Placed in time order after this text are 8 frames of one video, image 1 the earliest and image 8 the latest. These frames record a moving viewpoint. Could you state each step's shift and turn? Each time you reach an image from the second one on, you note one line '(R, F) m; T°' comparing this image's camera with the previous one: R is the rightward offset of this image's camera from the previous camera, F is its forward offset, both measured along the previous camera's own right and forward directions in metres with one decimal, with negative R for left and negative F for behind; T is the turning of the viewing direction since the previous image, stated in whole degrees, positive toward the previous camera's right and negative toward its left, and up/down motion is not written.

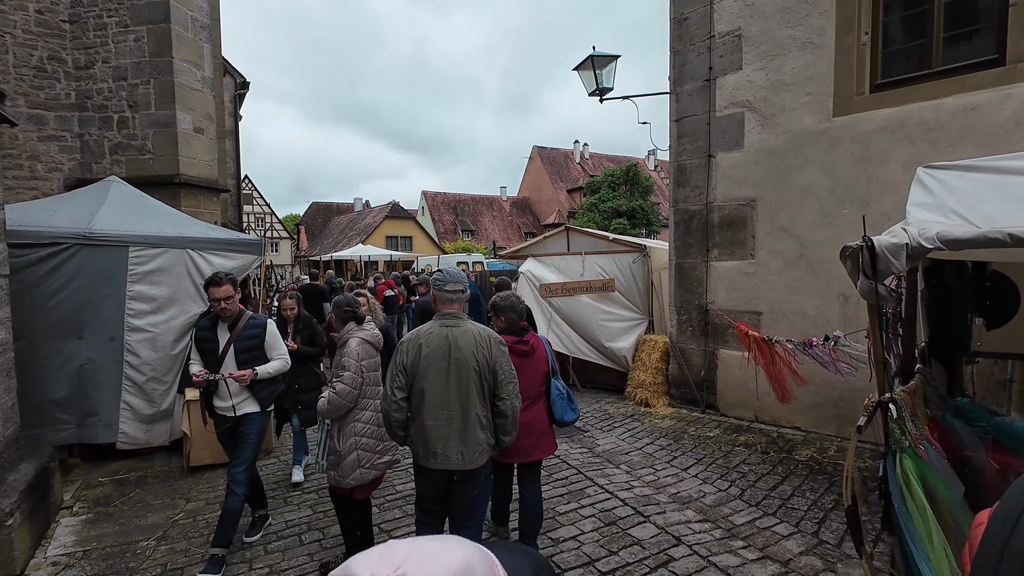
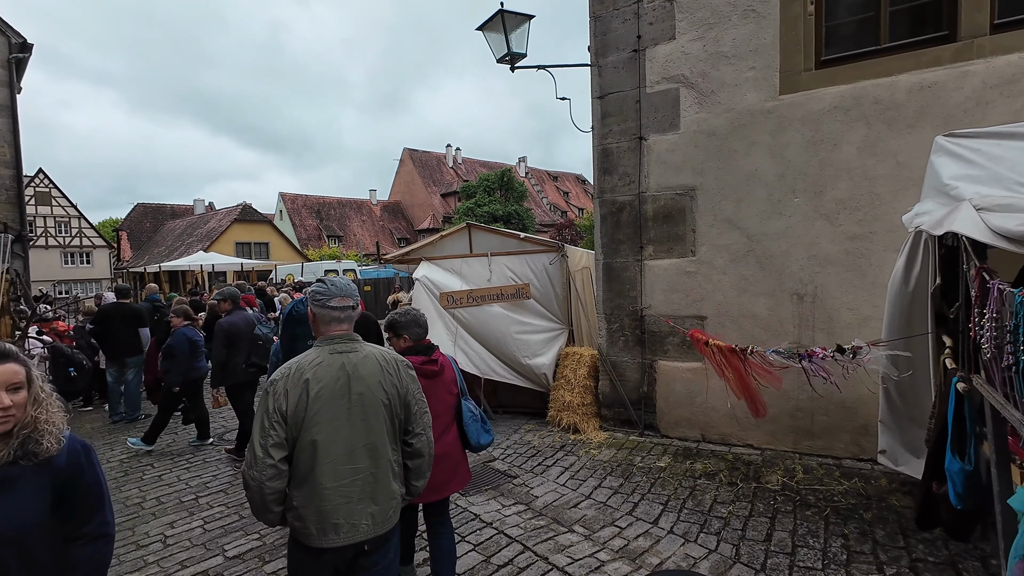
(-0.2, +1.3) m; +15°
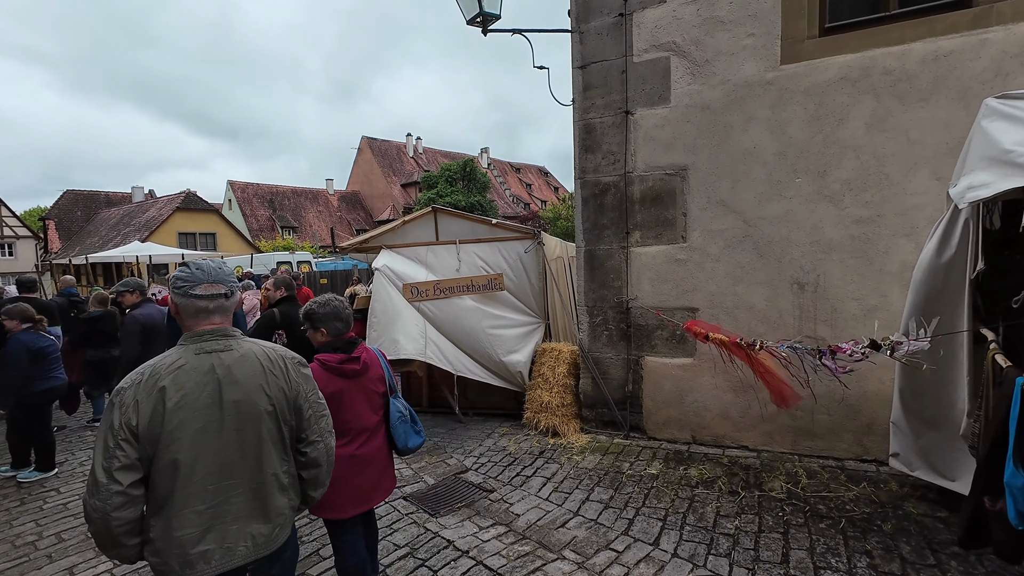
(-0.1, +0.5) m; +4°
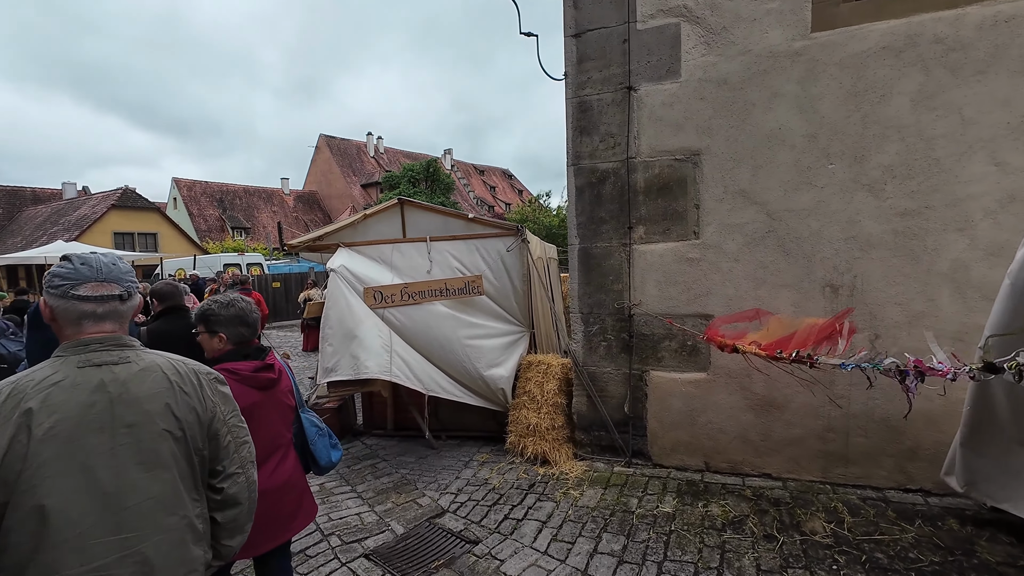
(-0.2, +0.7) m; +4°
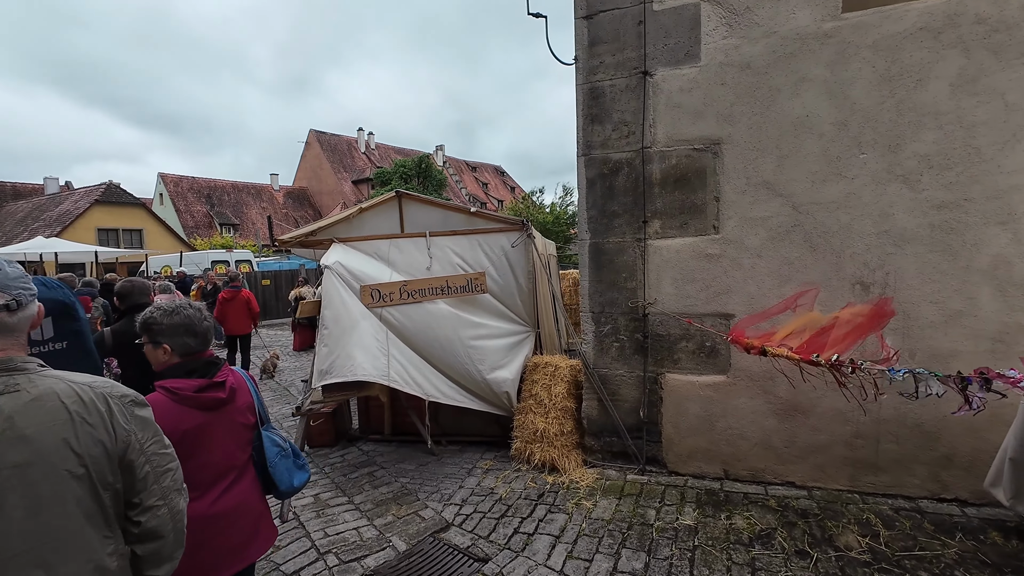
(-0.1, +0.2) m; +1°
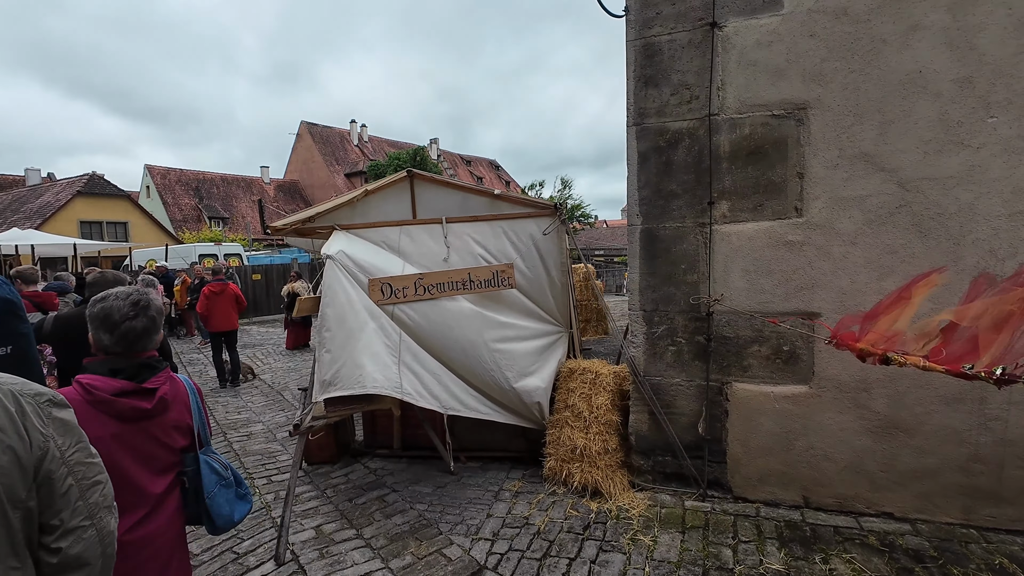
(-0.3, +0.6) m; +1°
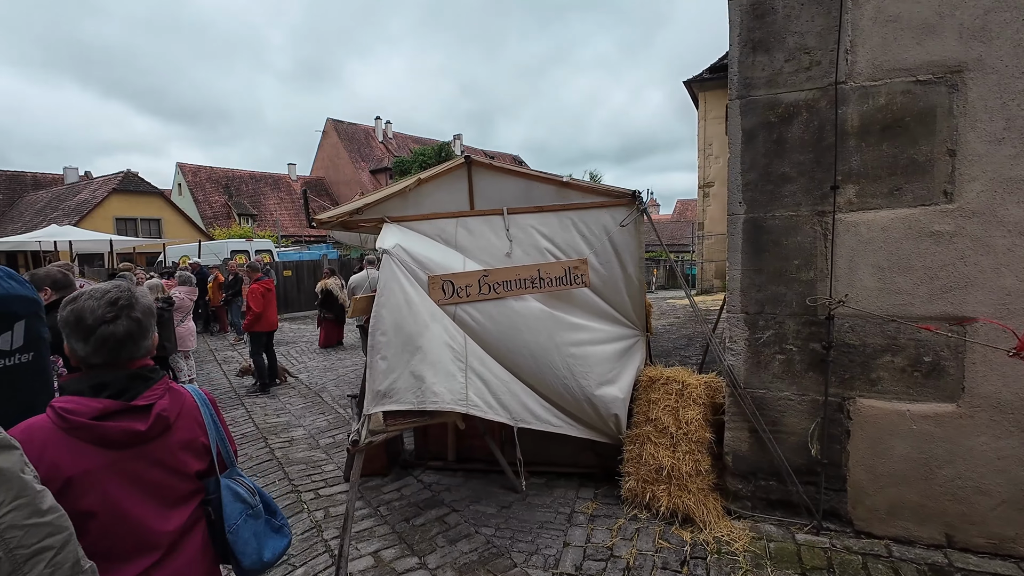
(-0.4, +0.4) m; -2°
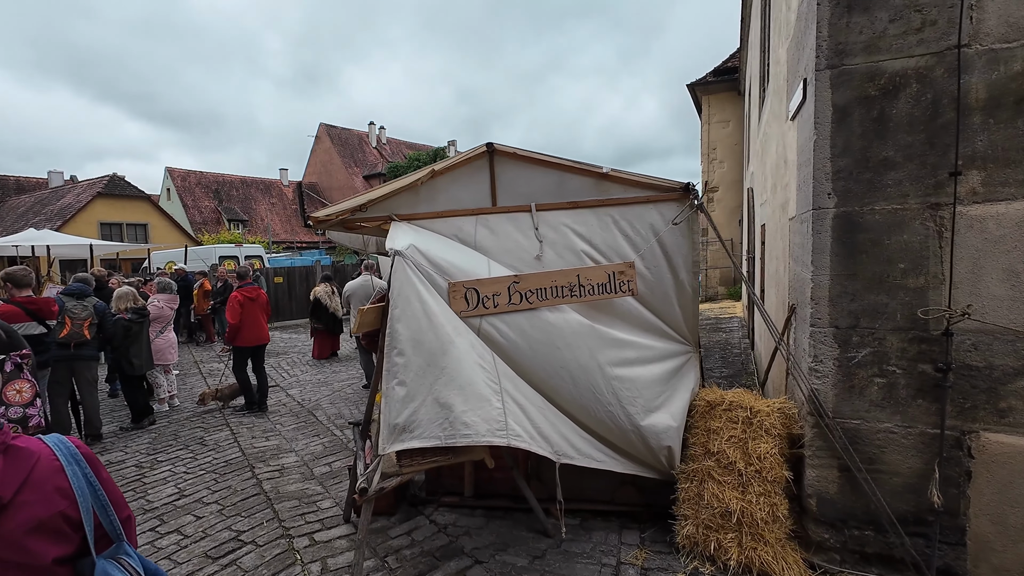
(-0.2, +0.5) m; +1°
